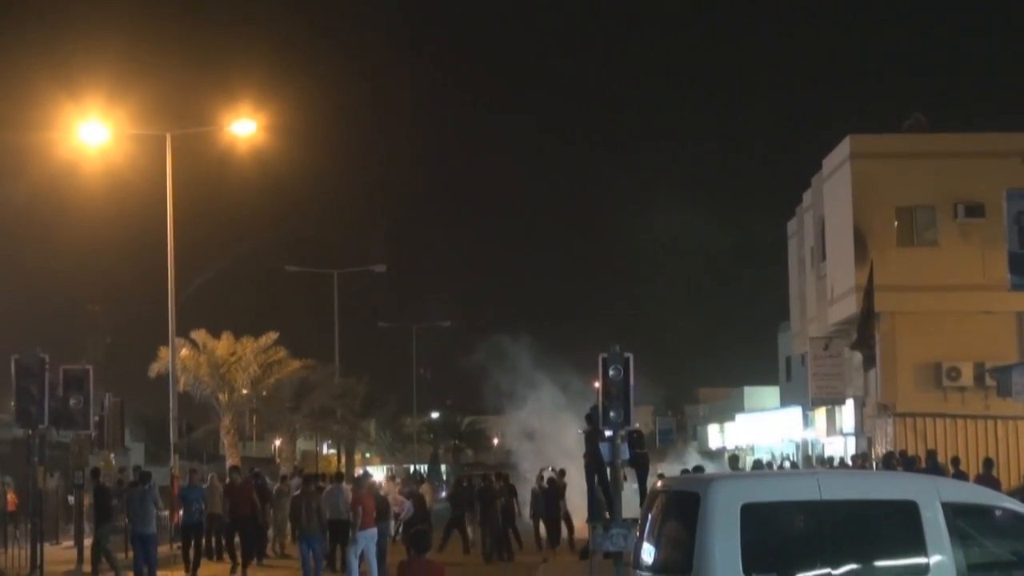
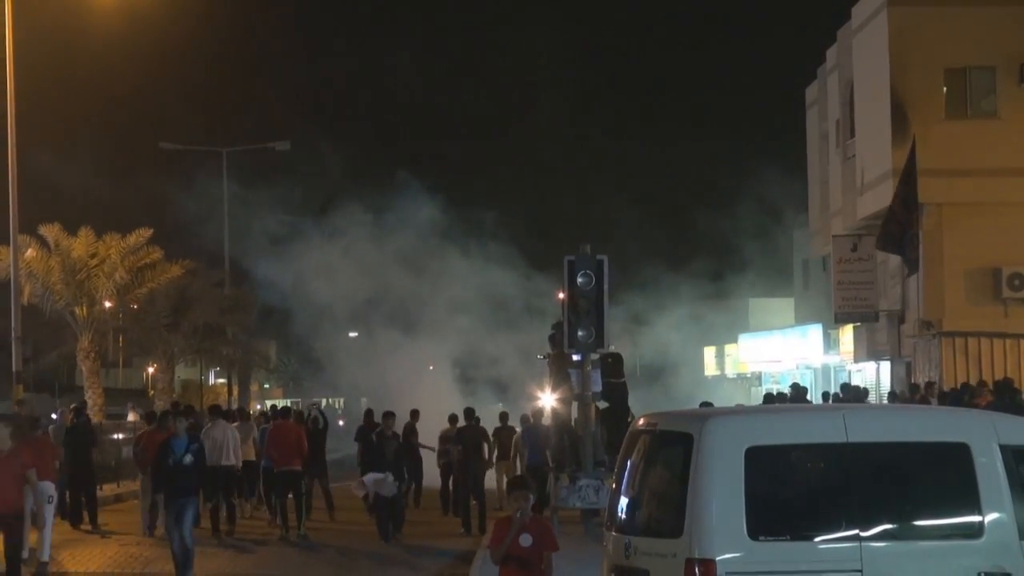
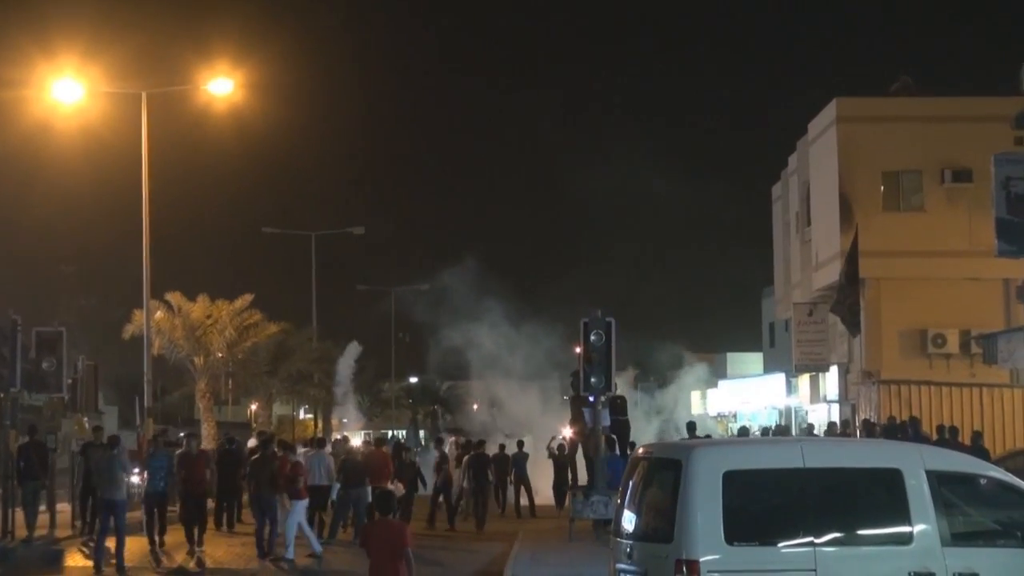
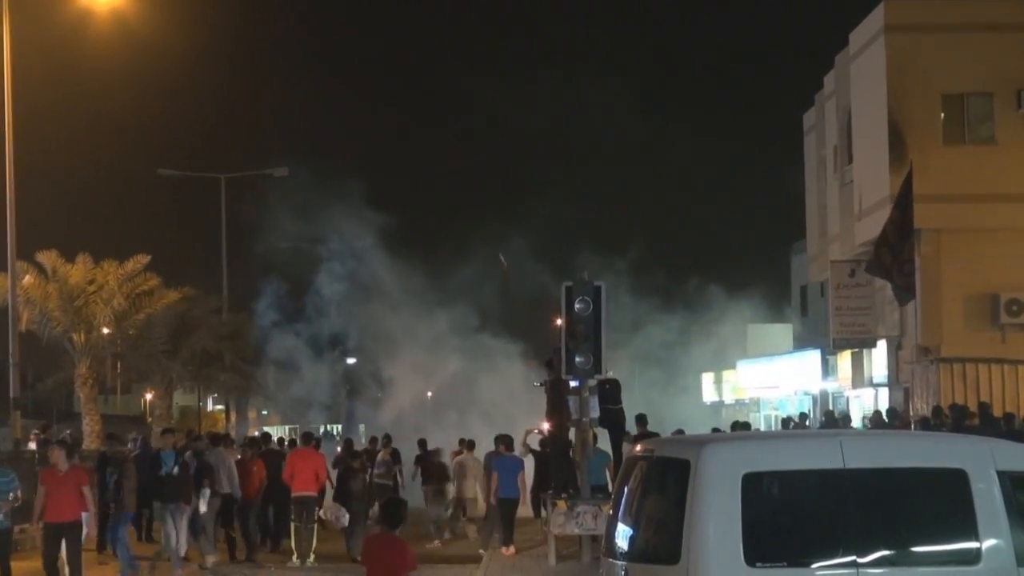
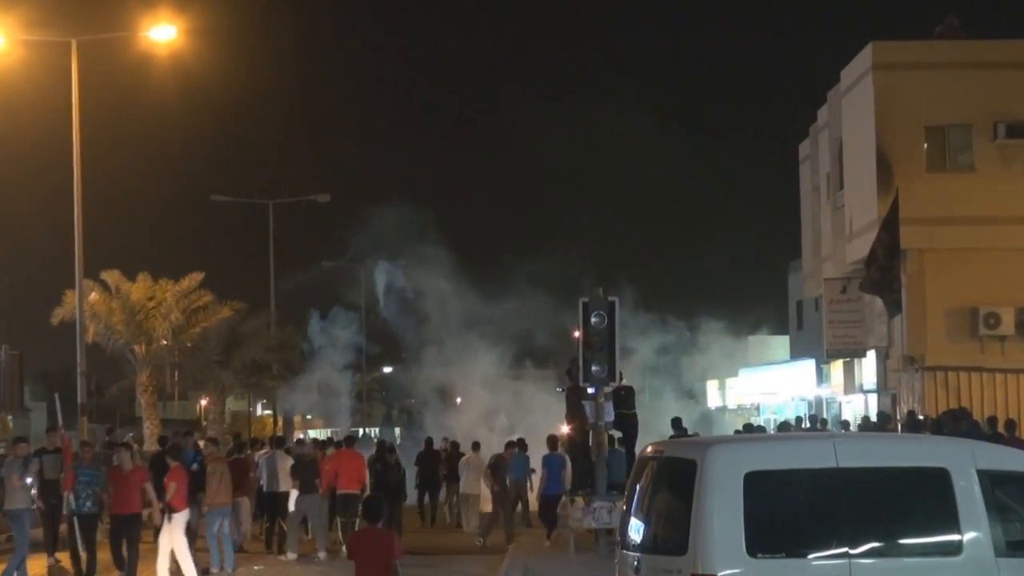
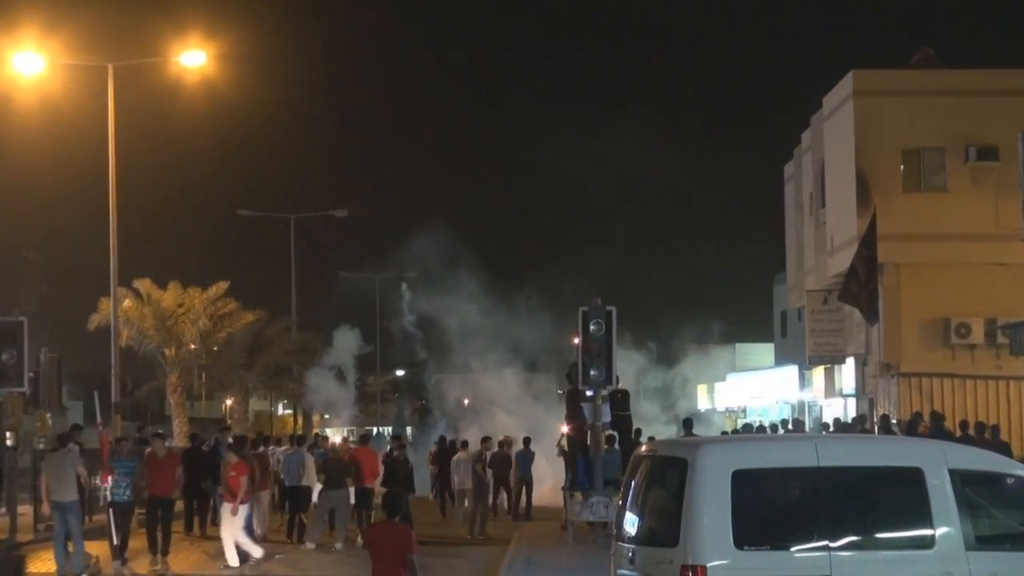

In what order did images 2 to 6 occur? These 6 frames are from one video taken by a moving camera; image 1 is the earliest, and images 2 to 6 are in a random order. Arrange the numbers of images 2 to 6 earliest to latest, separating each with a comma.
3, 6, 5, 4, 2
